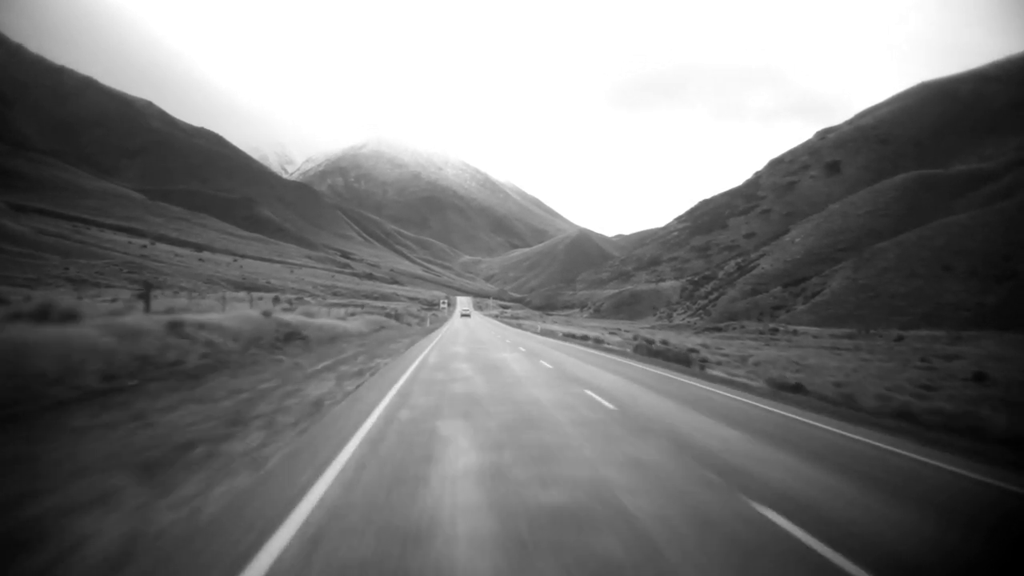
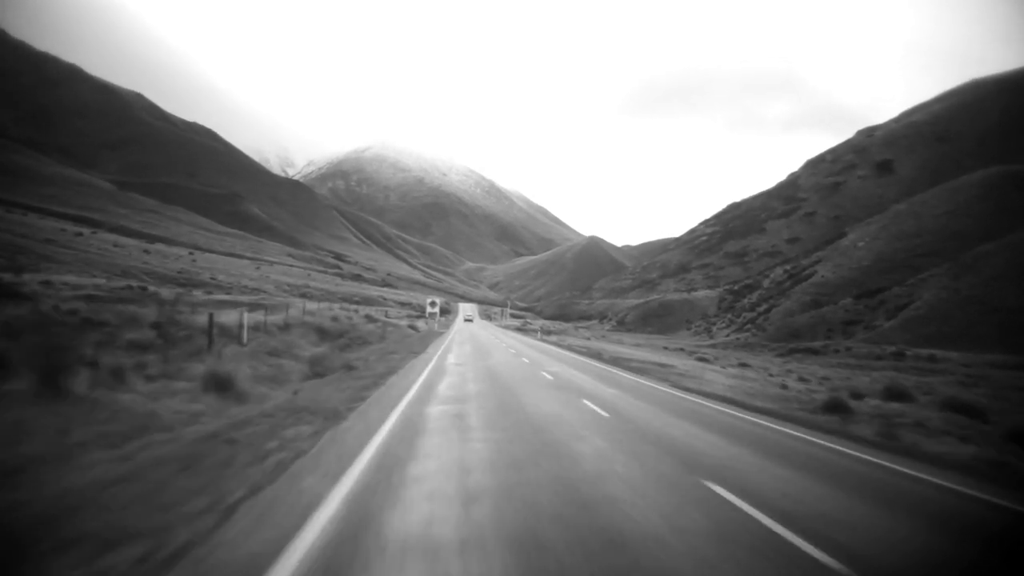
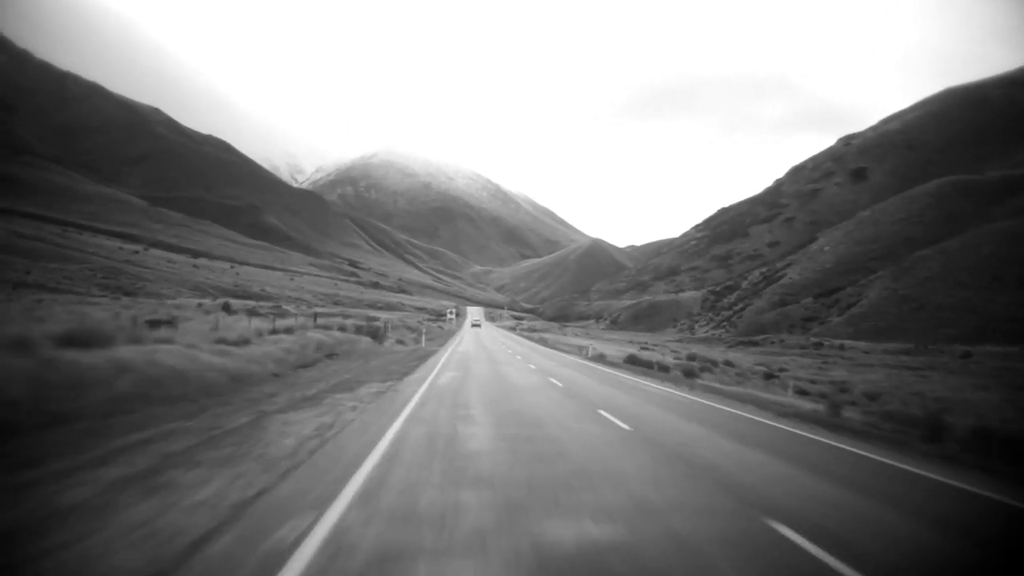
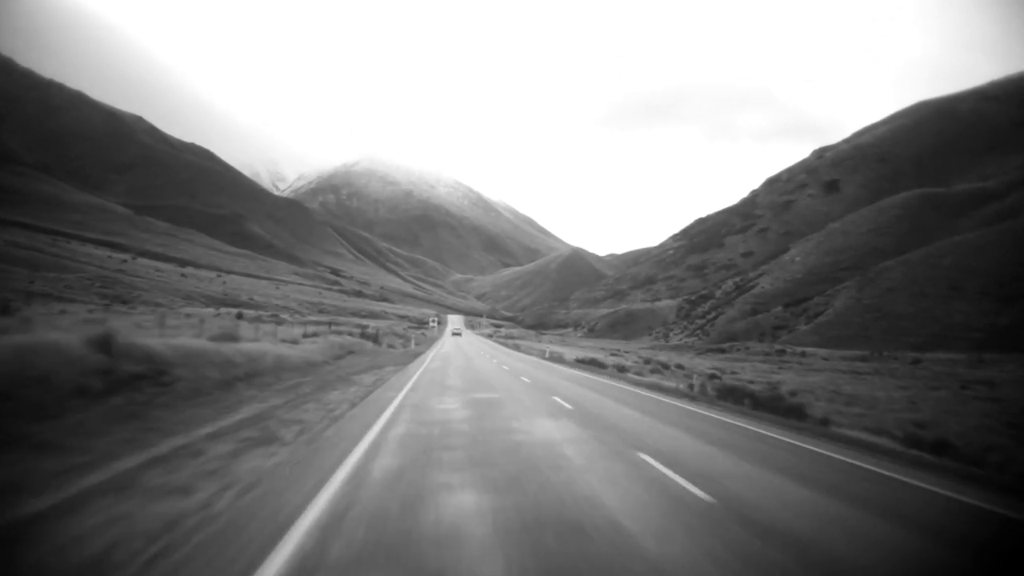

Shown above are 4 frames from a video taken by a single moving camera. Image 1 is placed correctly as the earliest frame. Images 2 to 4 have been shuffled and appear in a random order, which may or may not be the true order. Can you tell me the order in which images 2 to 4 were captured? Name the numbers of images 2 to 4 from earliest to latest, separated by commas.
4, 3, 2
